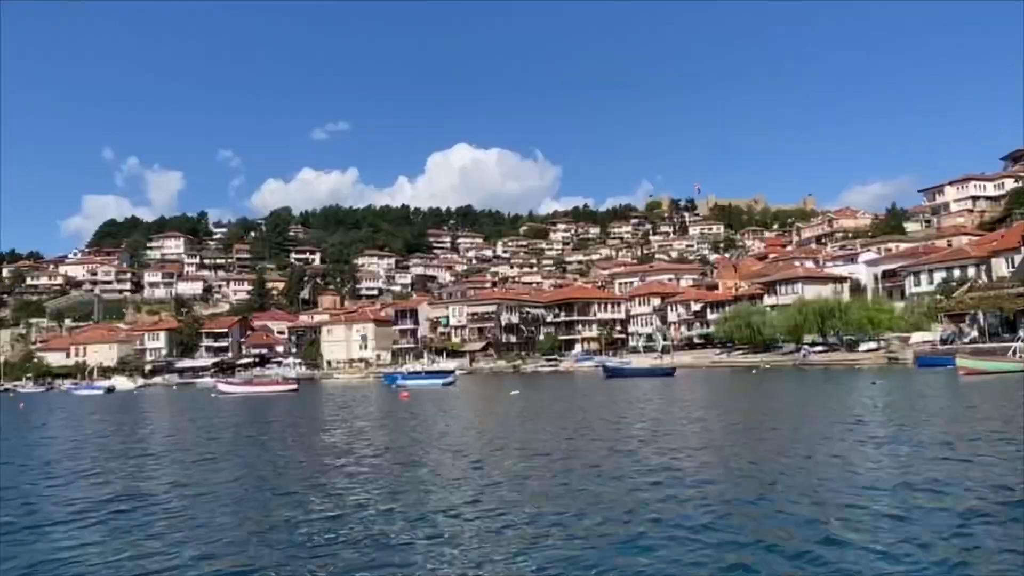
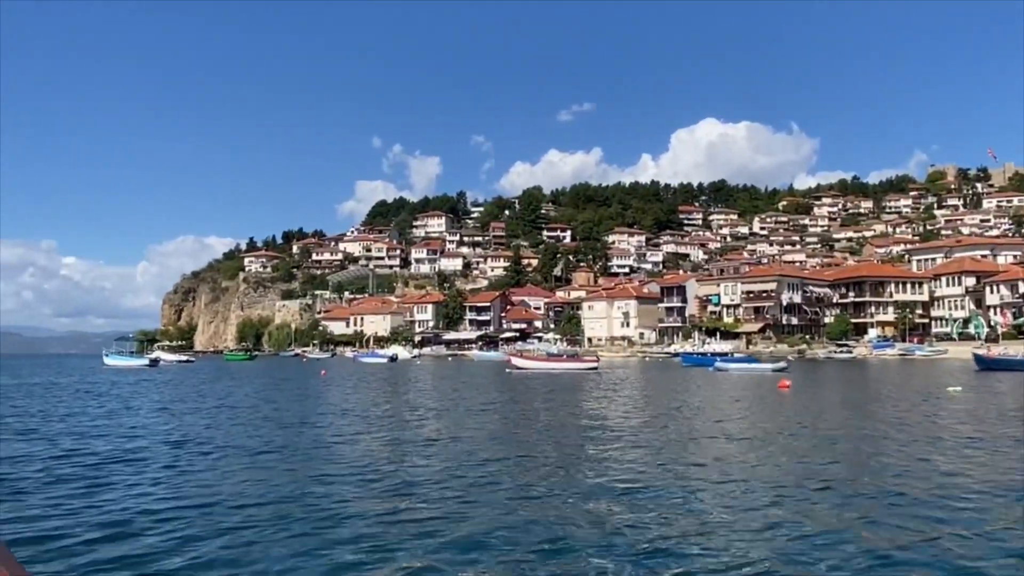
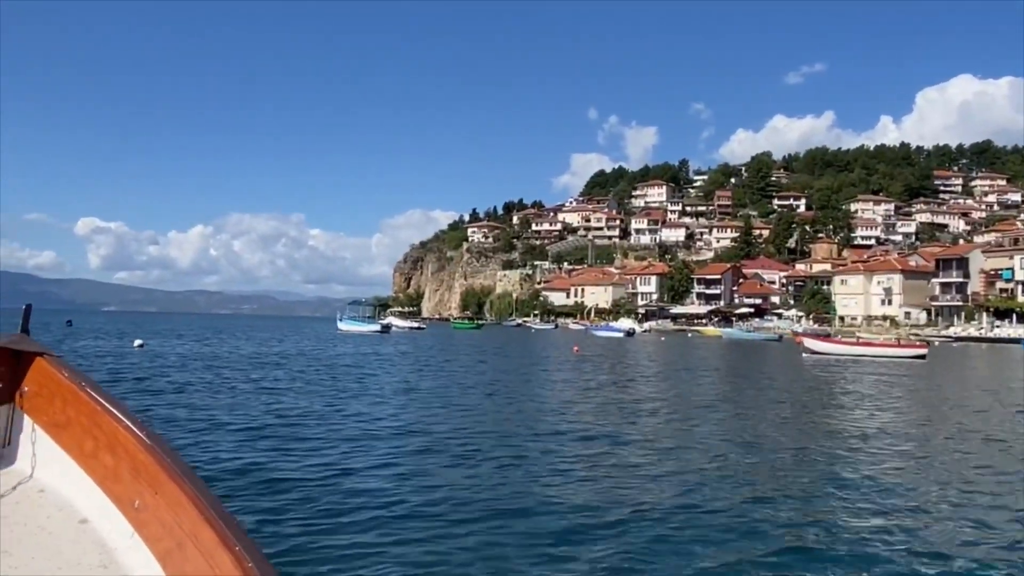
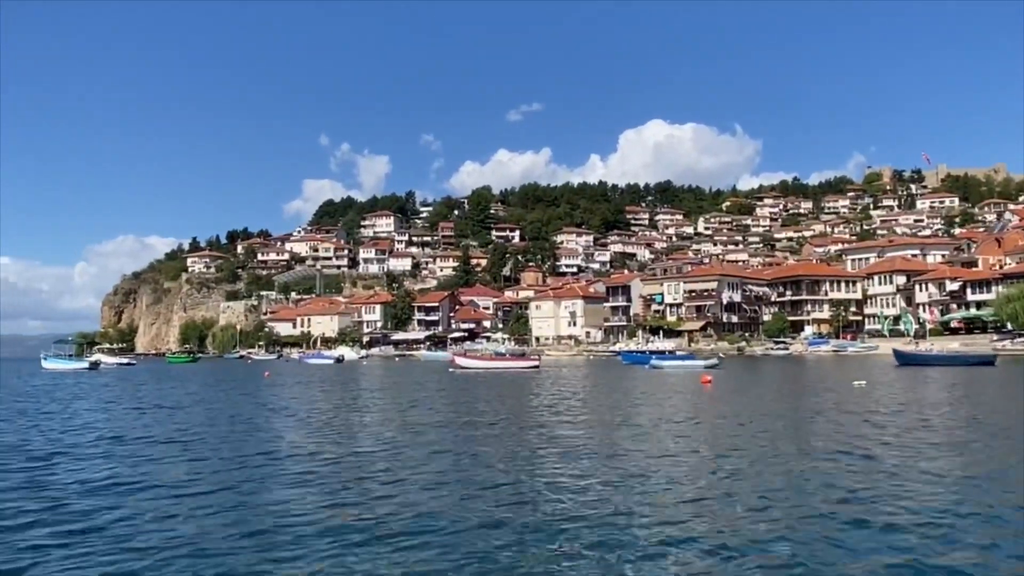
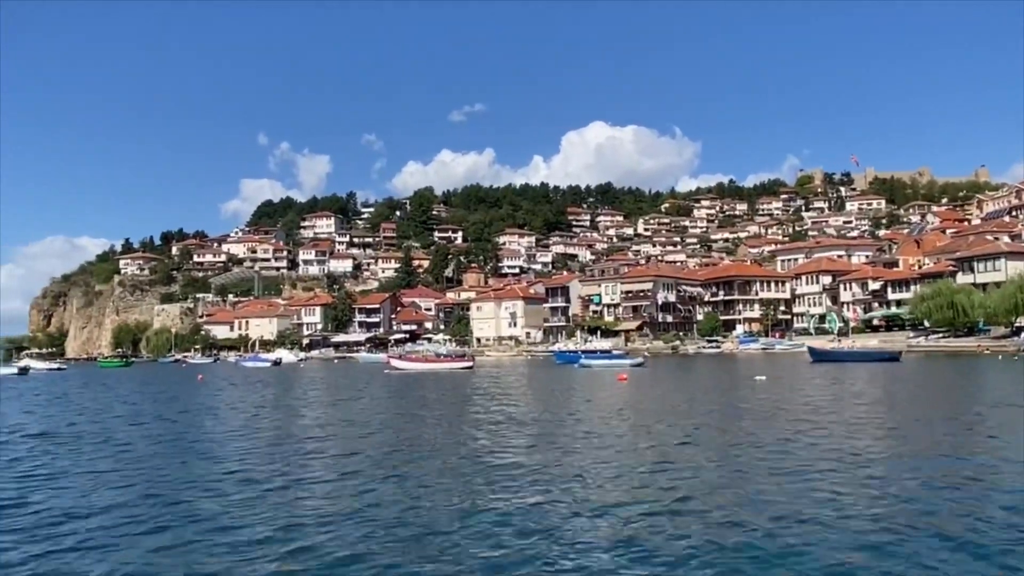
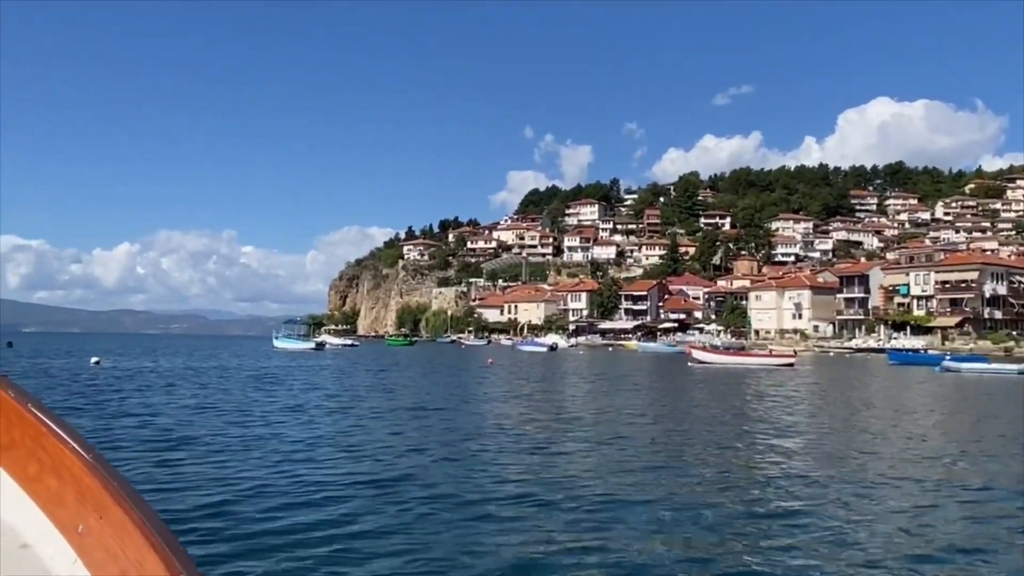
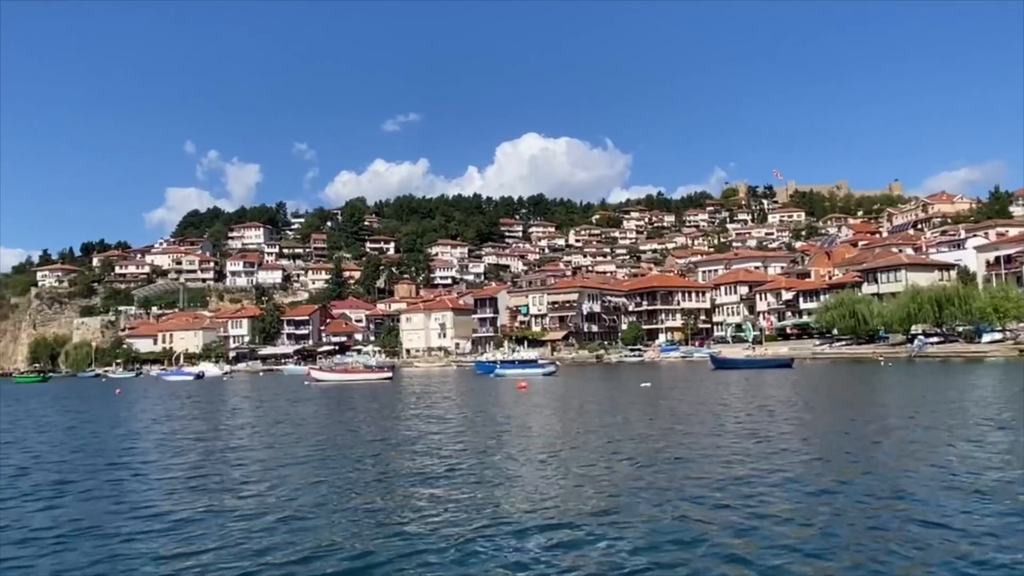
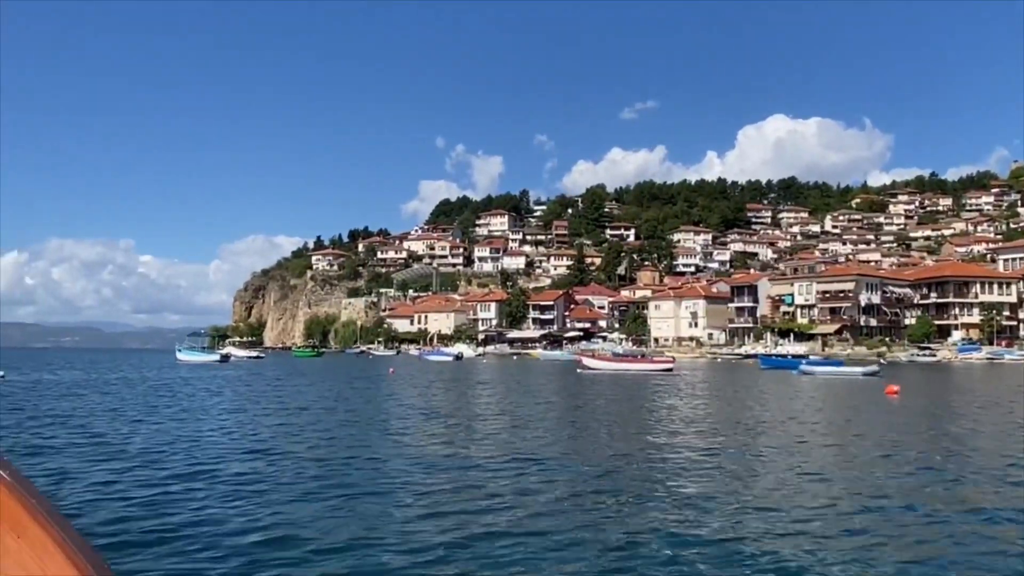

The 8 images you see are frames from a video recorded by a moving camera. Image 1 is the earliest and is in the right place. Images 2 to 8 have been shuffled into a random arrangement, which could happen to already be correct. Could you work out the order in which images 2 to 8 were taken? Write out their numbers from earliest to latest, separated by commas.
7, 5, 4, 2, 8, 6, 3
